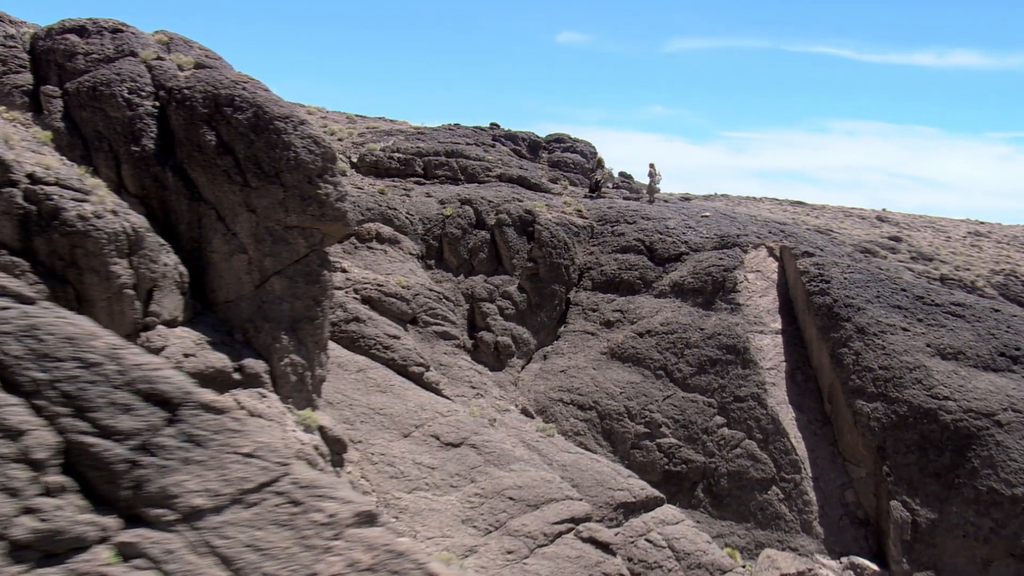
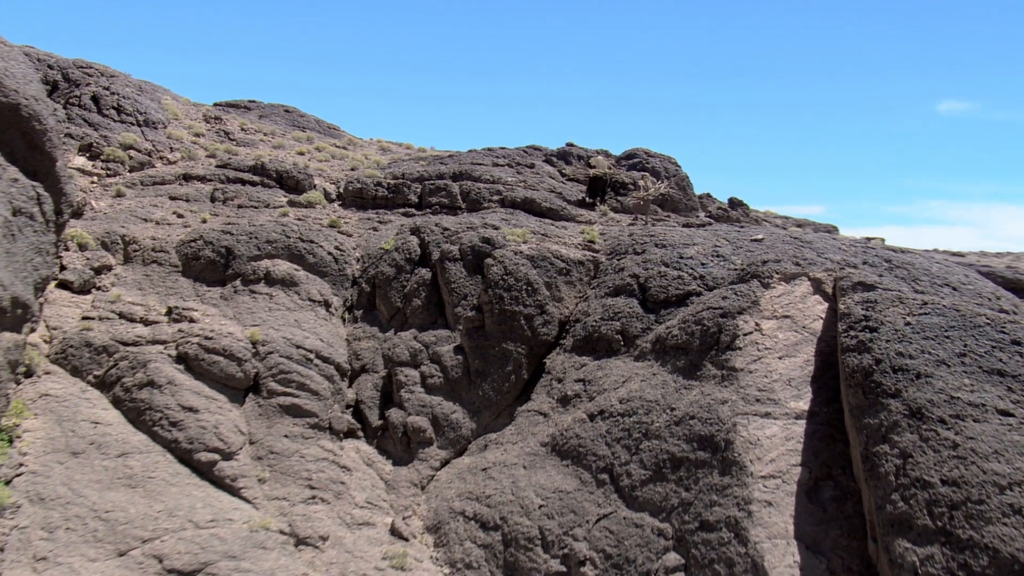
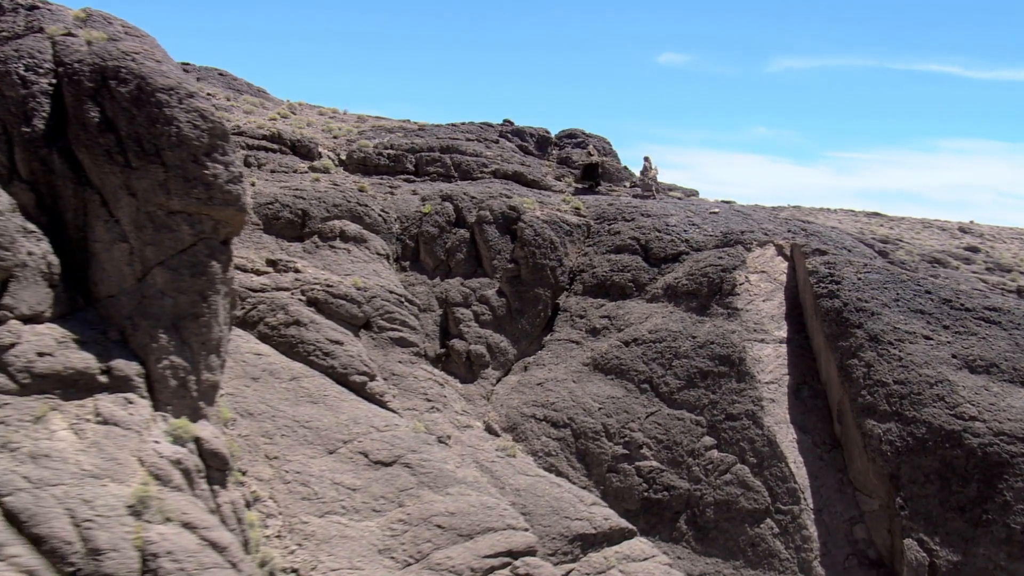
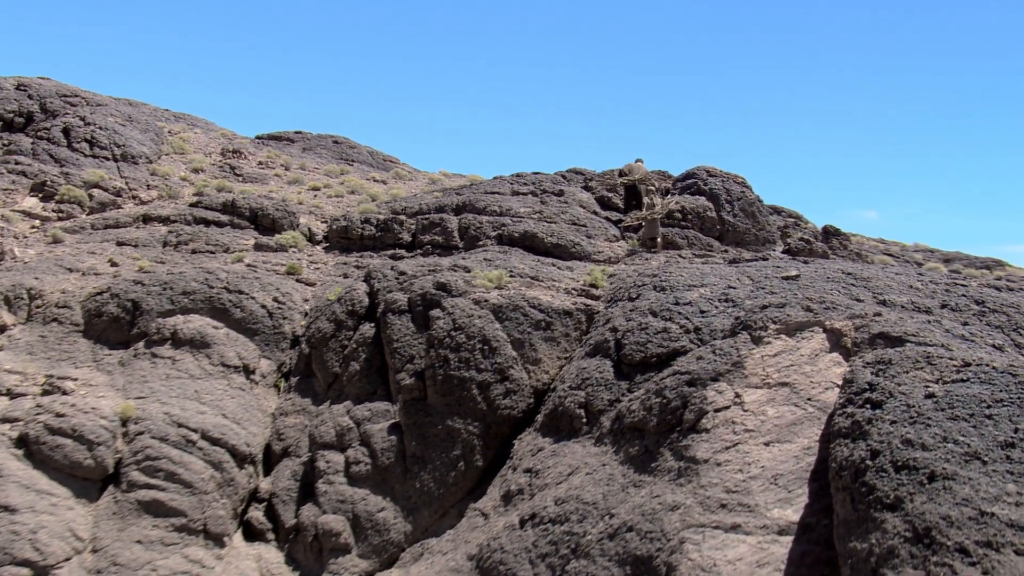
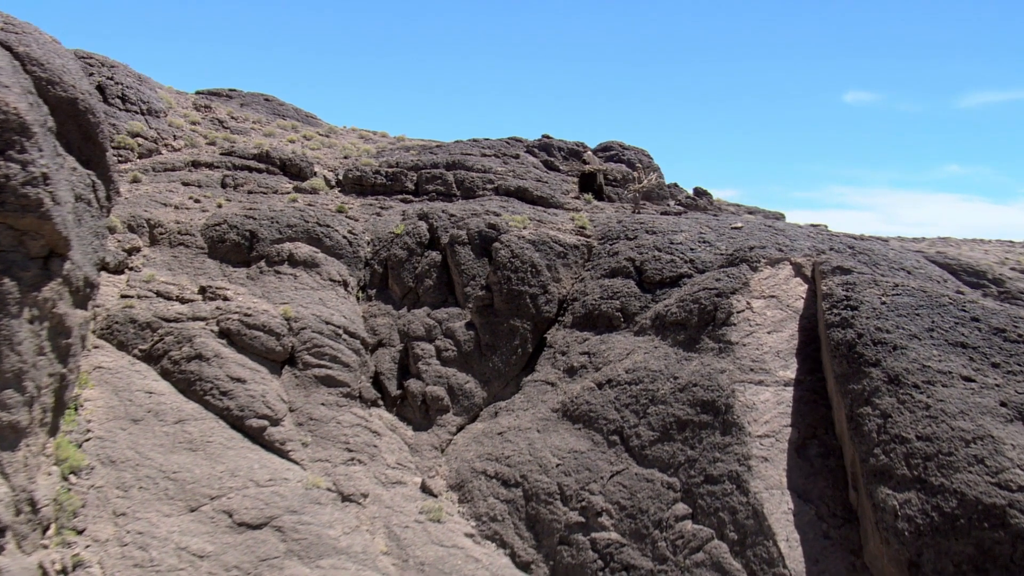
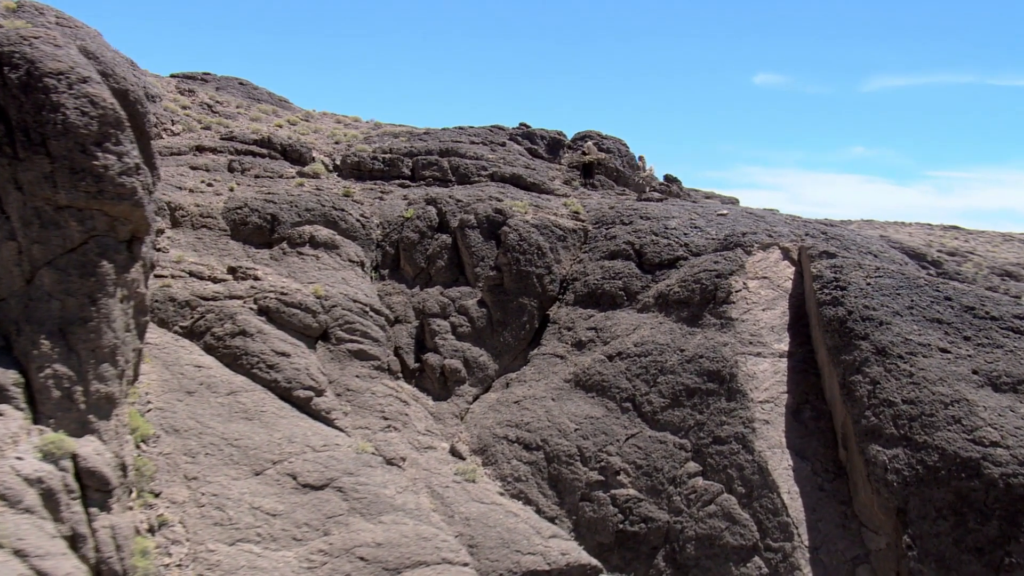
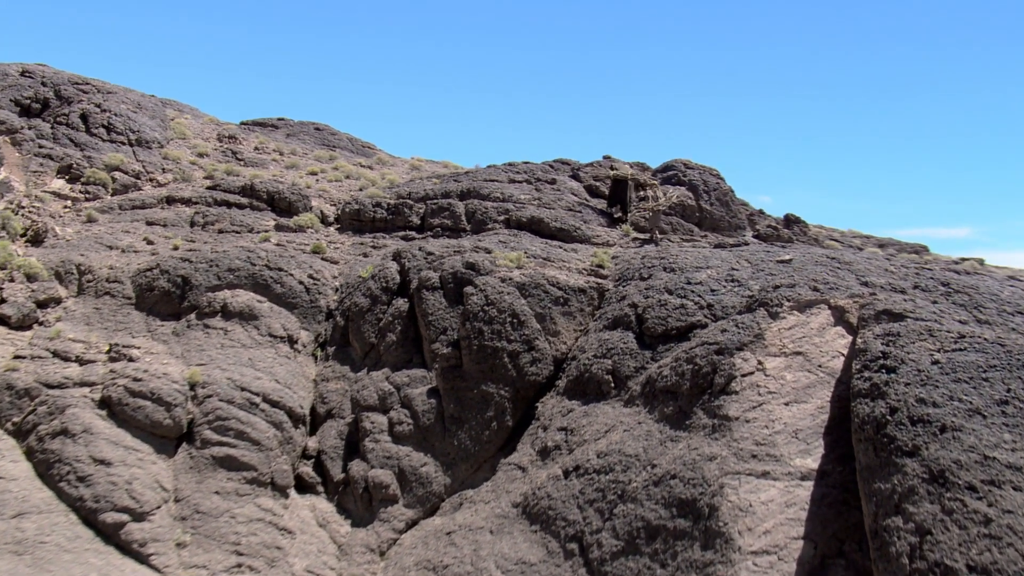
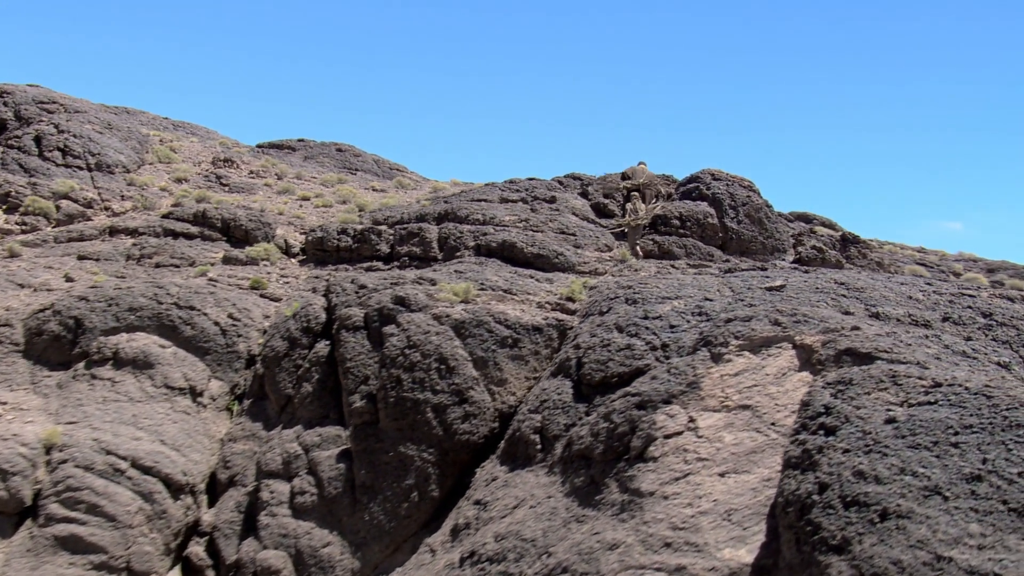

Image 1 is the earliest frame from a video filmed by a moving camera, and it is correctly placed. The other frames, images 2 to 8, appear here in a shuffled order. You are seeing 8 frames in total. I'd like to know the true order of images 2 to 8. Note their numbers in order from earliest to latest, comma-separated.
3, 6, 5, 2, 7, 4, 8
